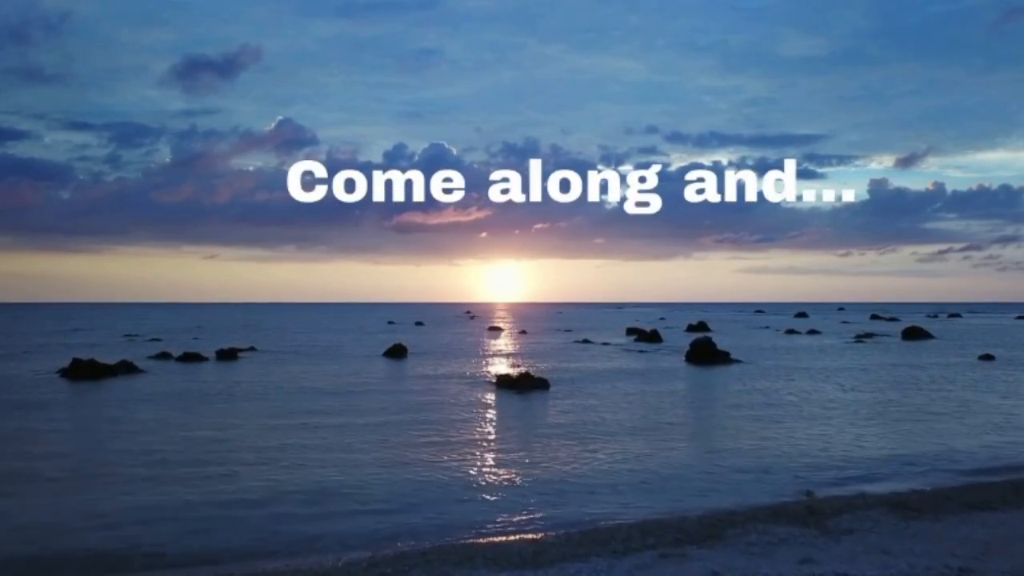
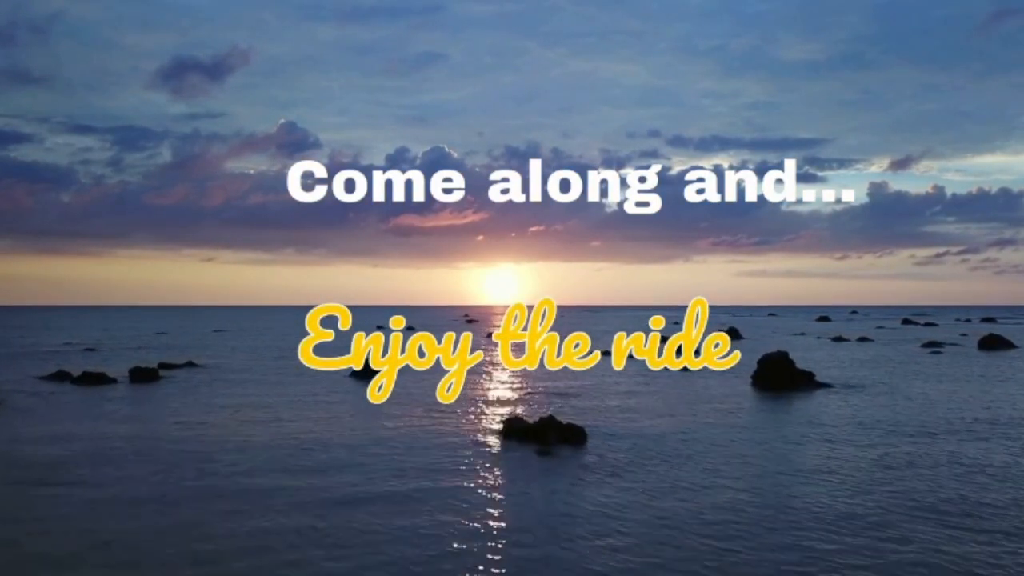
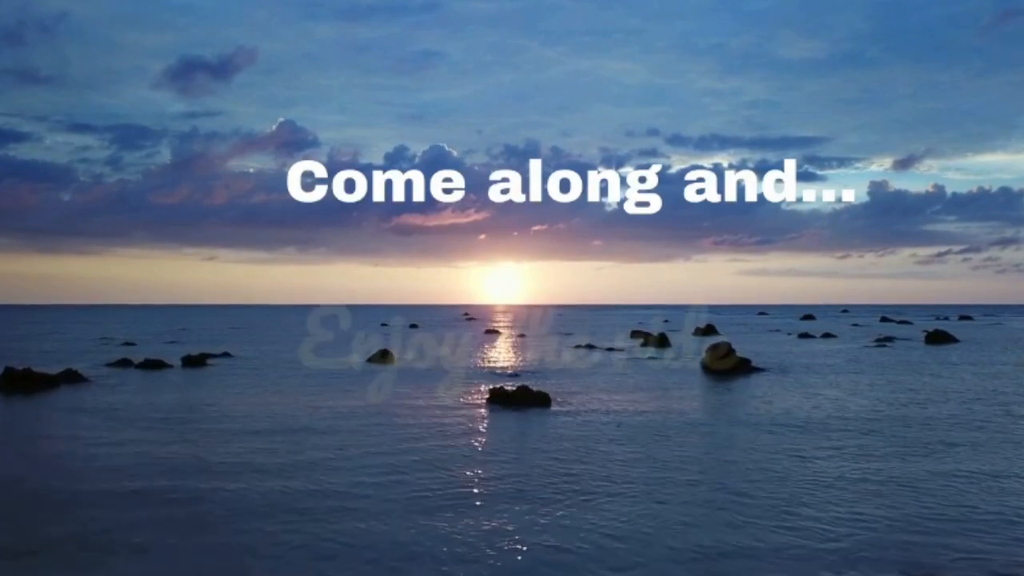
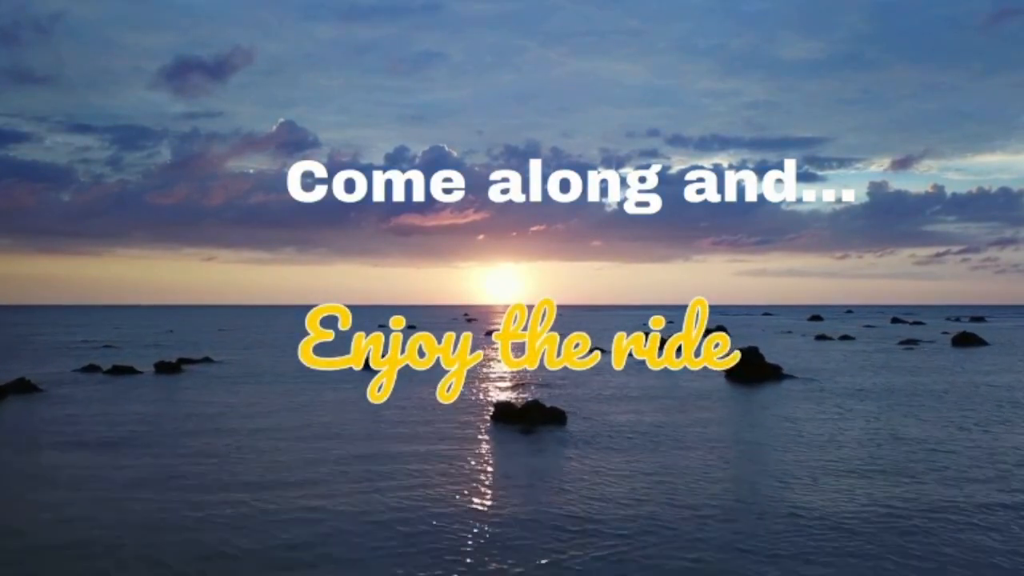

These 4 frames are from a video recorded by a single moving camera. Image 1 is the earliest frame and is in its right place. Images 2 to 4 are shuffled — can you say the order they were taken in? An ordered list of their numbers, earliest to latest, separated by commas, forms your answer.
3, 4, 2
